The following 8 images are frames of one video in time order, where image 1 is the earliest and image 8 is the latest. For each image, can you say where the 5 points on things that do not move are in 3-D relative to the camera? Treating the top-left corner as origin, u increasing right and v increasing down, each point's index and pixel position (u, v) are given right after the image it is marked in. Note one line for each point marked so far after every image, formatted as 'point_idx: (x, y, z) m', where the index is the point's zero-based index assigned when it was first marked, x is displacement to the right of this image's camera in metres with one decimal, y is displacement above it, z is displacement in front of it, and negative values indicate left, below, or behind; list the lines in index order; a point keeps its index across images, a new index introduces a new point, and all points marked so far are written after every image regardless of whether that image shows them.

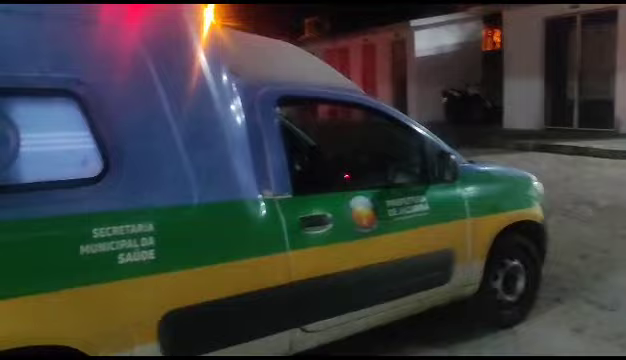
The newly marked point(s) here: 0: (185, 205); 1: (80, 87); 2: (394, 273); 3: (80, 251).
0: (-0.7, -0.1, +3.0) m
1: (-1.2, +0.5, +2.7) m
2: (+0.6, -0.7, +4.1) m
3: (-1.1, -0.3, +2.7) m
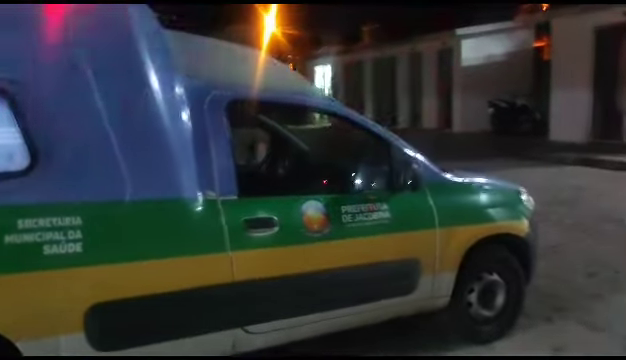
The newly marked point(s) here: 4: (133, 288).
0: (-1.1, -0.1, +3.2) m
1: (-1.6, +0.5, +2.9) m
2: (+0.2, -0.7, +4.1) m
3: (-1.5, -0.3, +2.9) m
4: (-1.1, -0.6, +3.2) m
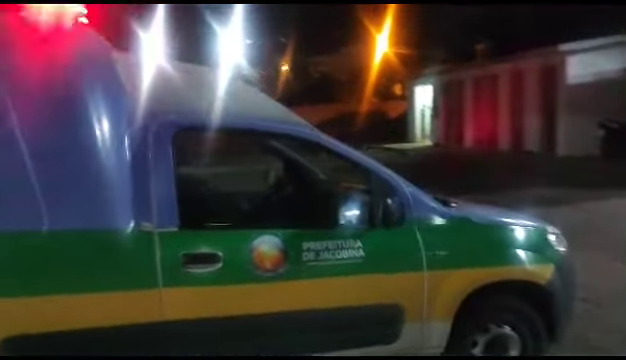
0: (-1.5, -0.3, +3.1) m
1: (-2.0, +0.4, +2.9) m
2: (0.0, -0.9, +3.7) m
3: (-2.0, -0.4, +2.8) m
4: (-1.5, -0.8, +3.1) m
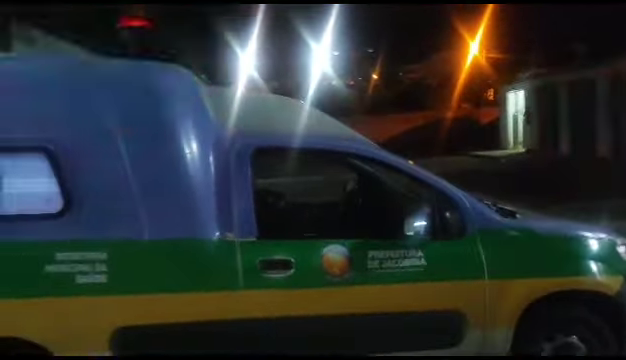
0: (-1.1, -0.4, +3.7) m
1: (-1.6, +0.3, +3.6) m
2: (+0.4, -1.0, +4.0) m
3: (-1.7, -0.6, +3.5) m
4: (-1.1, -0.9, +3.7) m
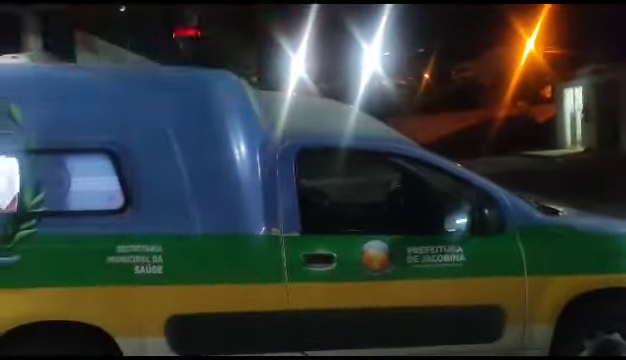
0: (-0.9, -0.4, +3.9) m
1: (-1.4, +0.3, +3.9) m
2: (+0.7, -1.0, +4.2) m
3: (-1.4, -0.5, +3.8) m
4: (-0.8, -0.9, +4.0) m
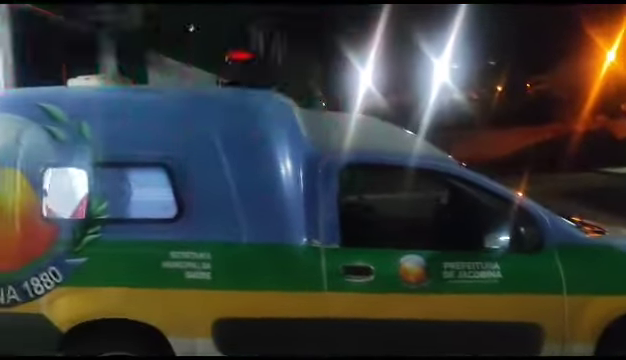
0: (-0.6, -0.5, +4.2) m
1: (-1.1, +0.2, +4.3) m
2: (+1.0, -1.1, +4.3) m
3: (-1.1, -0.6, +4.2) m
4: (-0.5, -1.0, +4.2) m
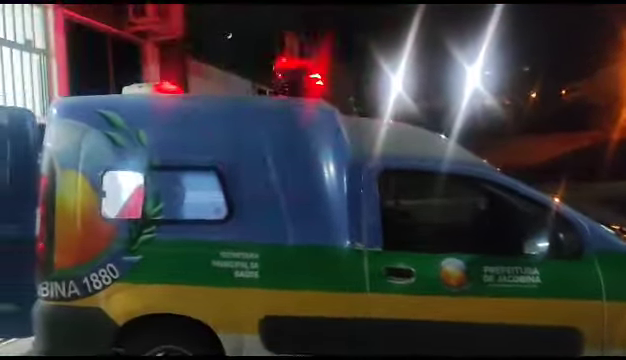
0: (-0.2, -0.5, +4.4) m
1: (-0.7, +0.1, +4.5) m
2: (+1.4, -1.2, +4.4) m
3: (-0.8, -0.7, +4.4) m
4: (-0.2, -1.0, +4.4) m
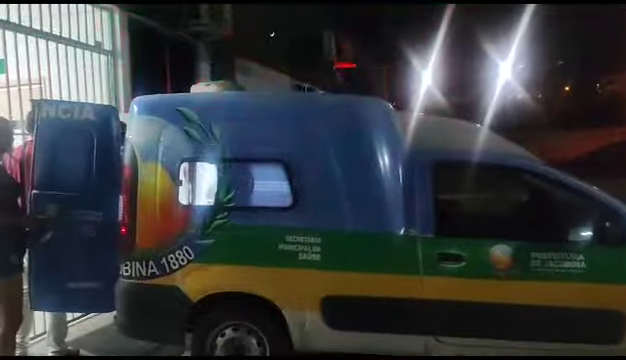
0: (+0.2, -0.4, +4.8) m
1: (-0.2, +0.2, +4.9) m
2: (+1.8, -1.1, +4.7) m
3: (-0.3, -0.6, +4.8) m
4: (+0.3, -0.9, +4.8) m
